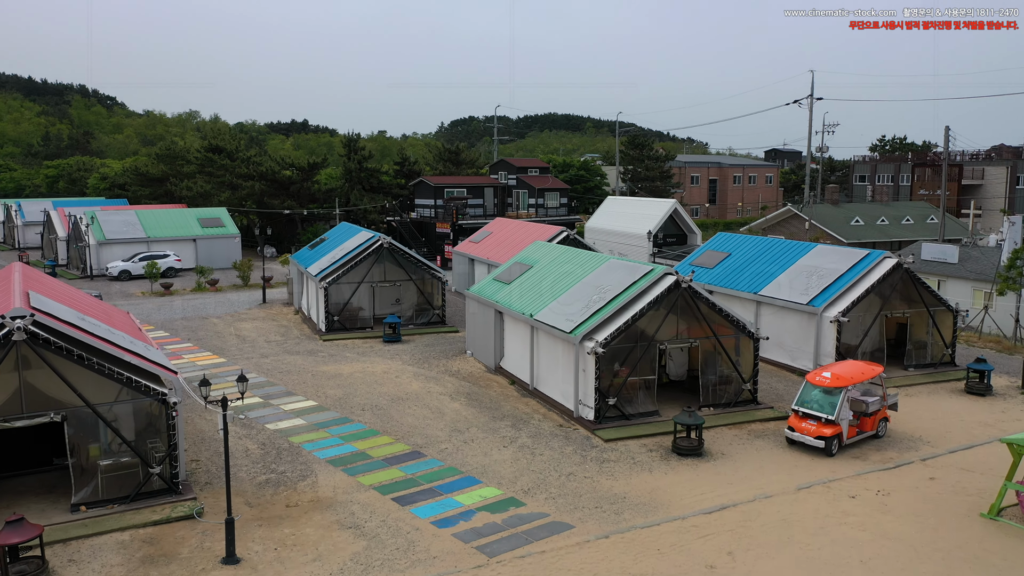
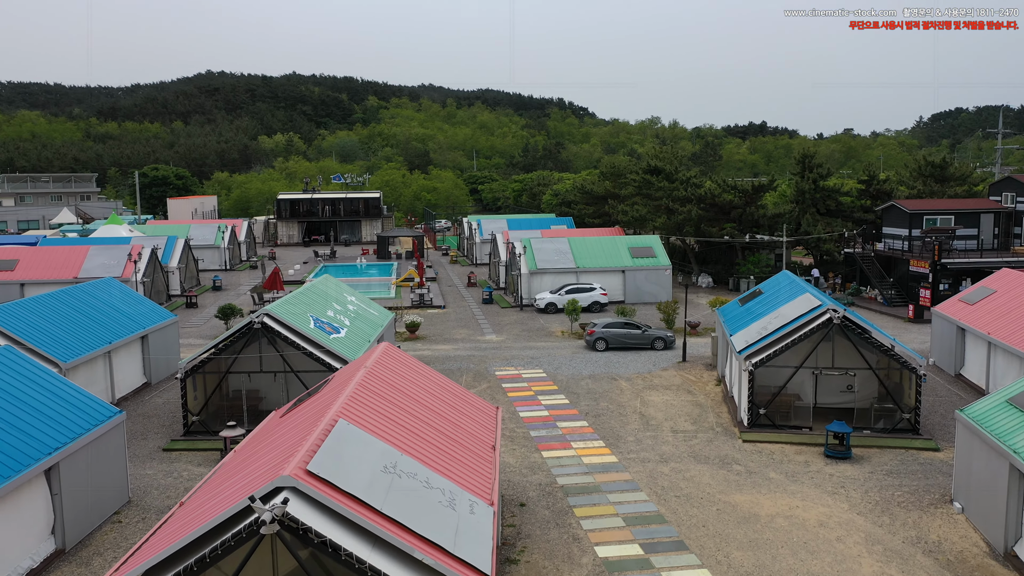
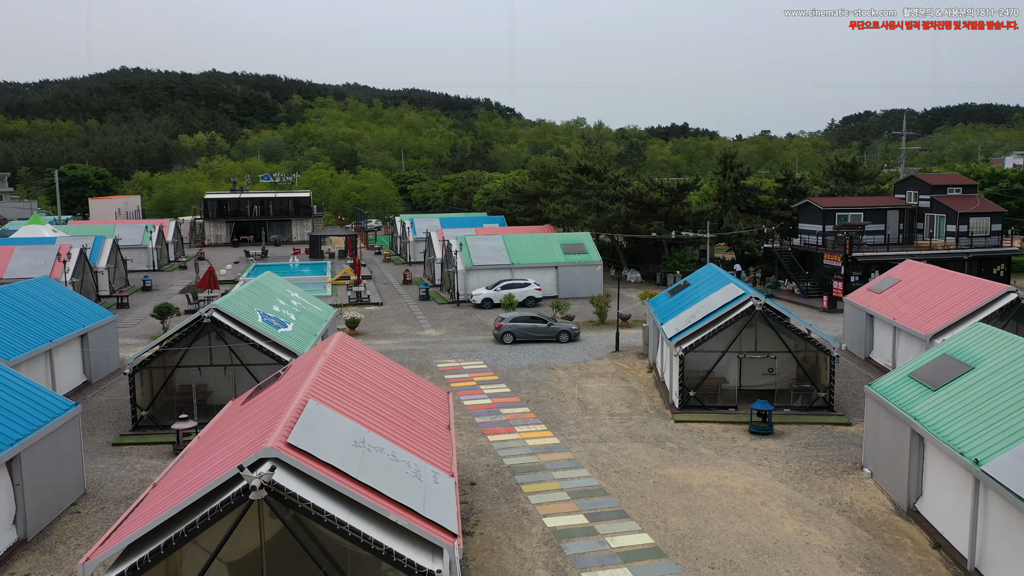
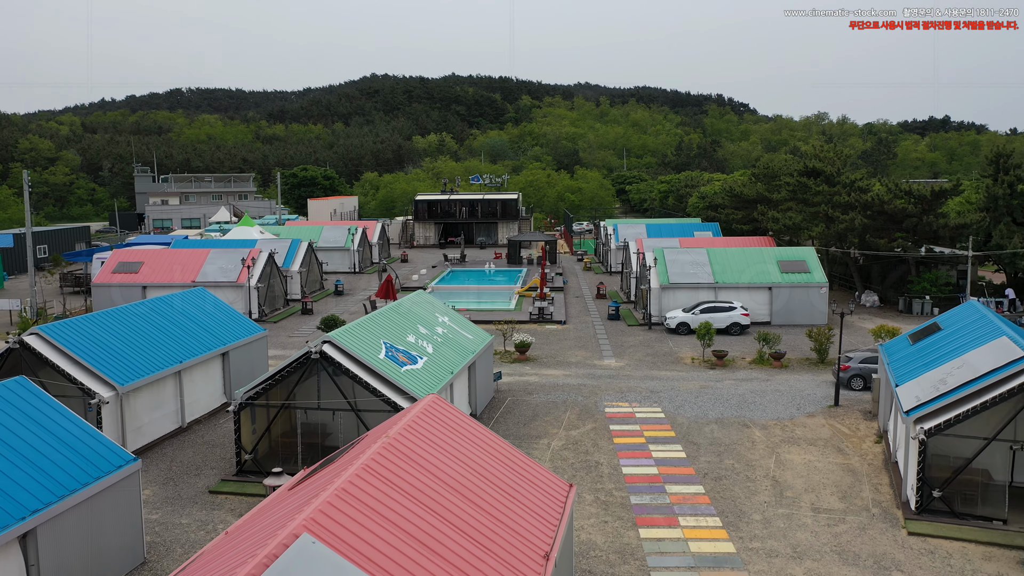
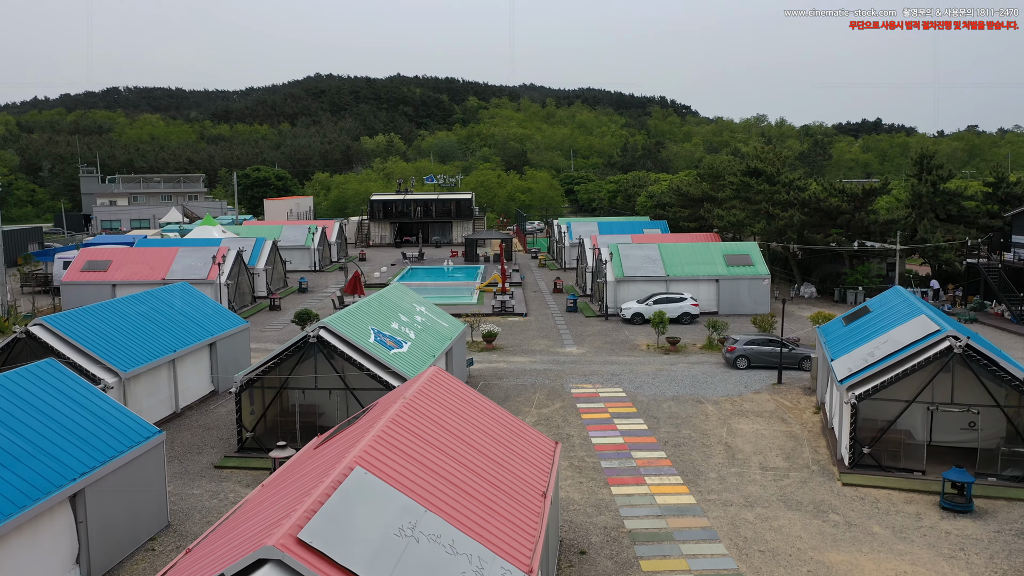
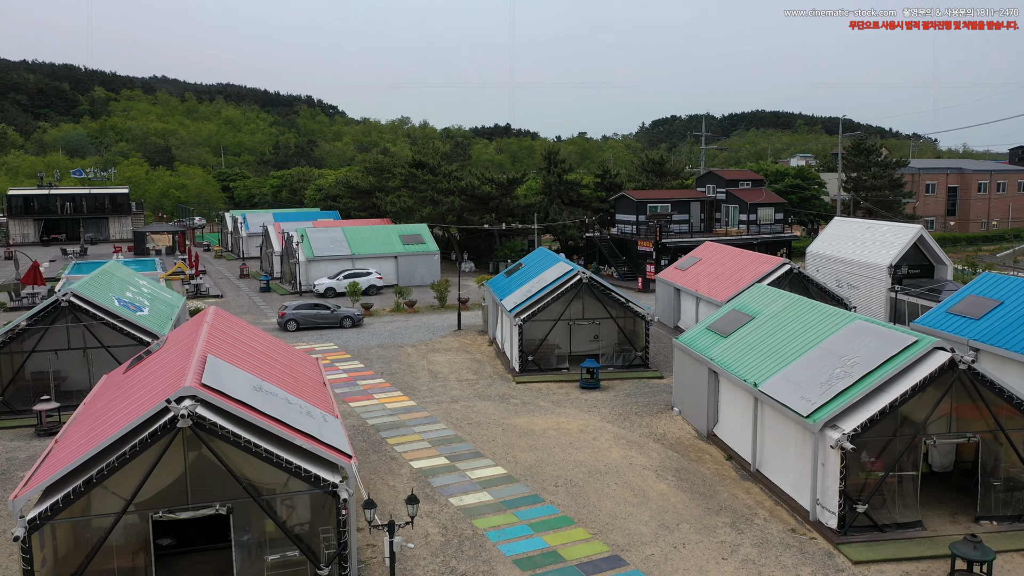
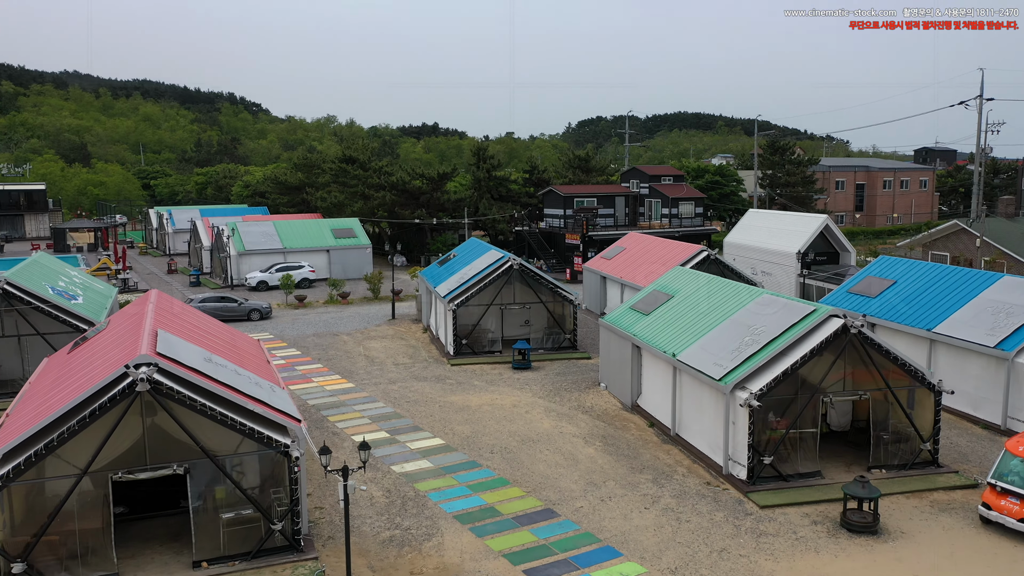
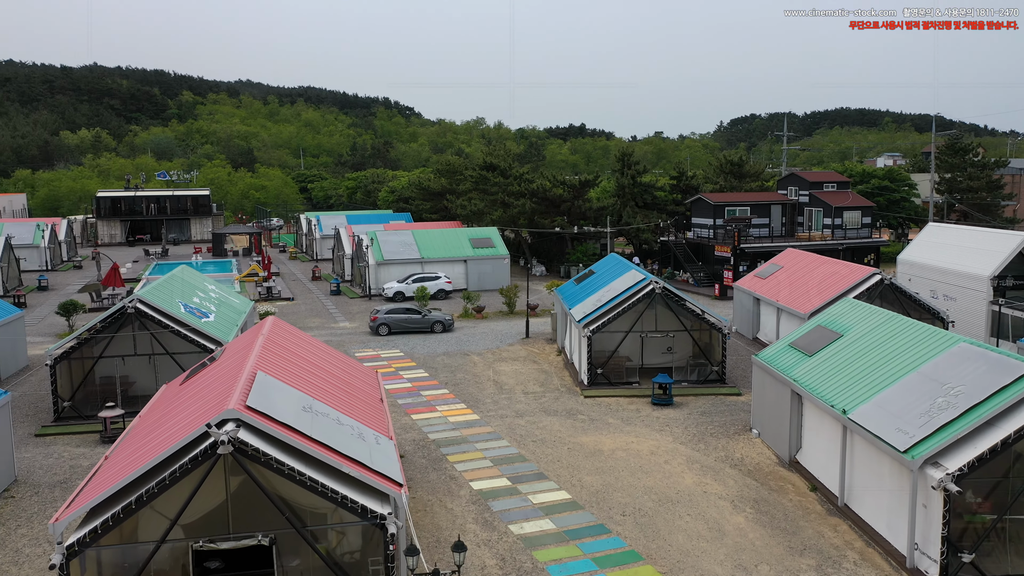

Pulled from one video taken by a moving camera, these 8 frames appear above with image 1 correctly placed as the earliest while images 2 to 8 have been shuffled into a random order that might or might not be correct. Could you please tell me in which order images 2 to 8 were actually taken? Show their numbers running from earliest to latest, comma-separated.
7, 6, 8, 3, 2, 5, 4
